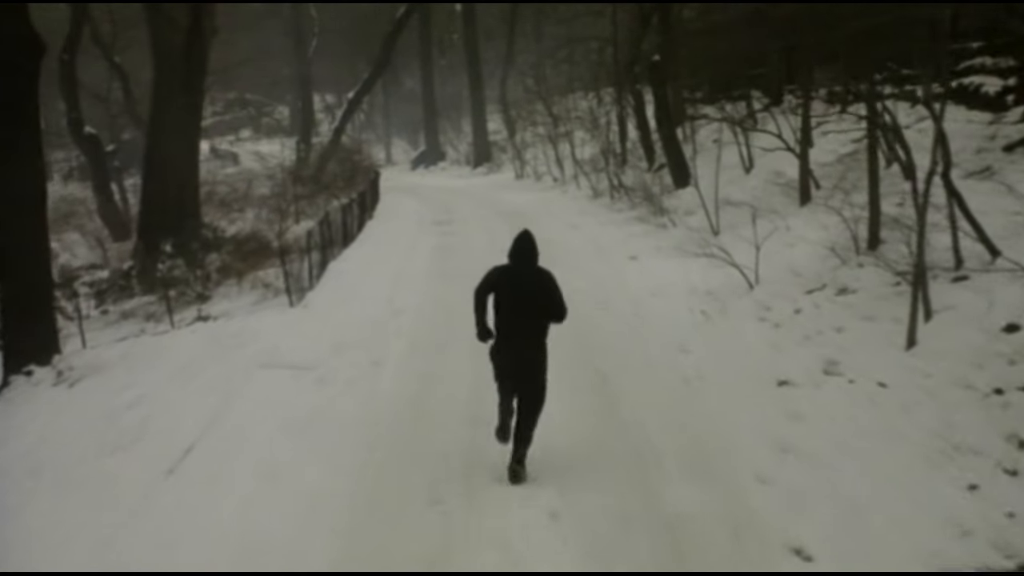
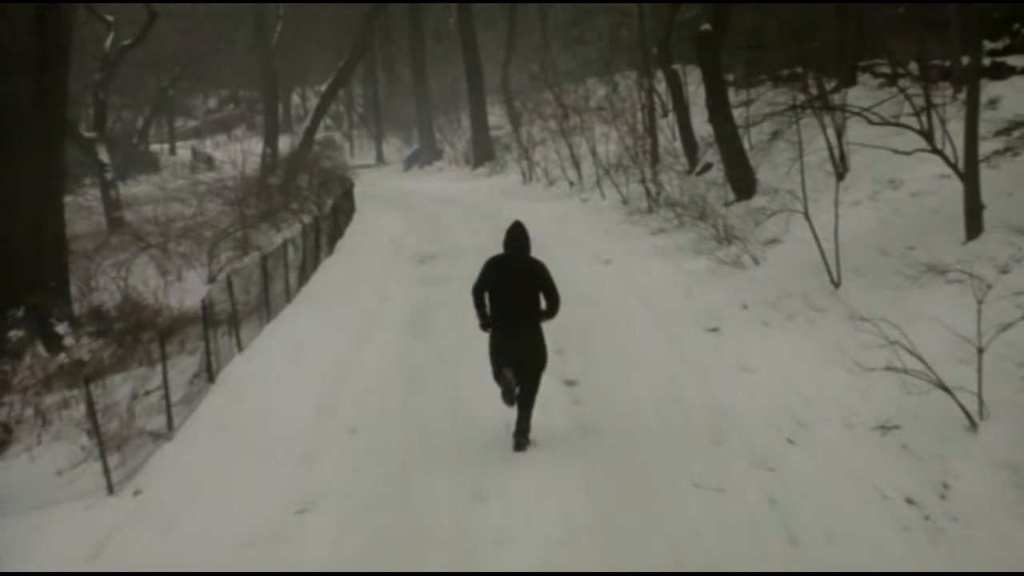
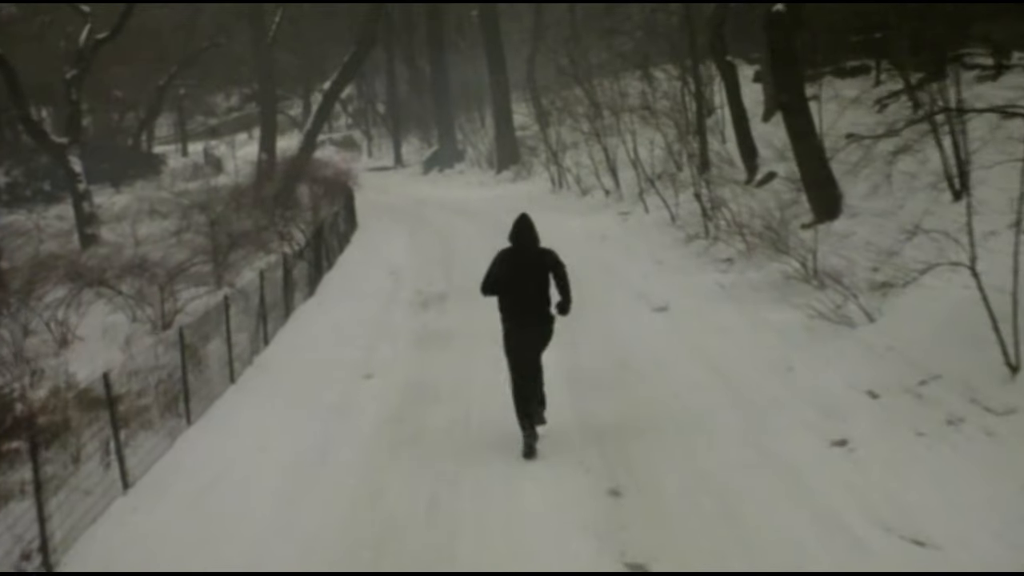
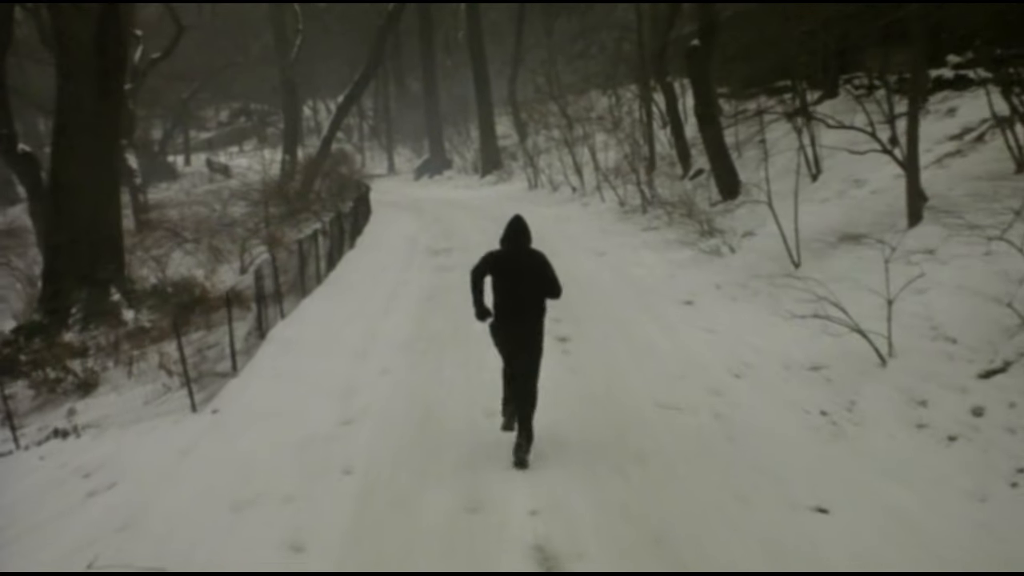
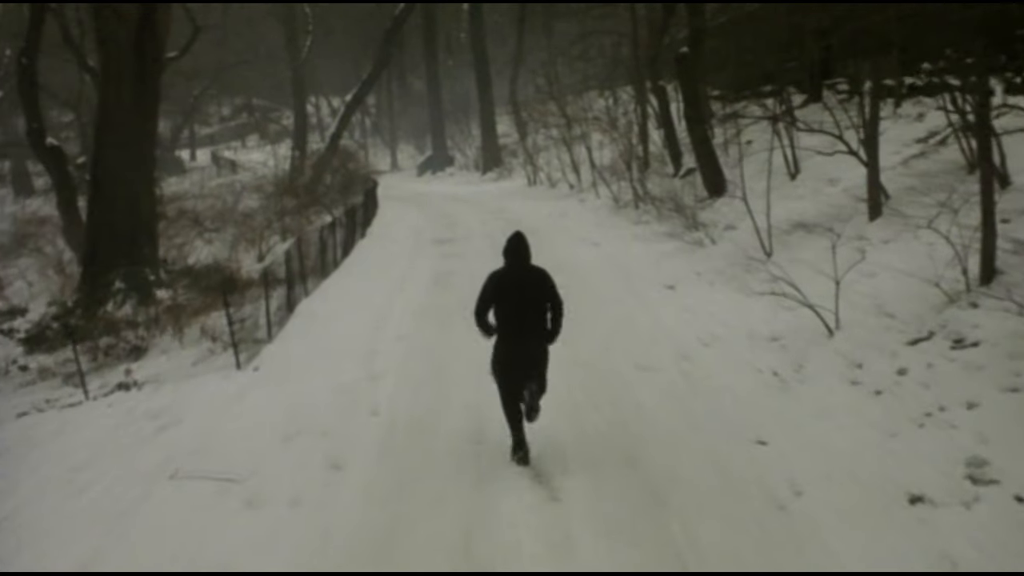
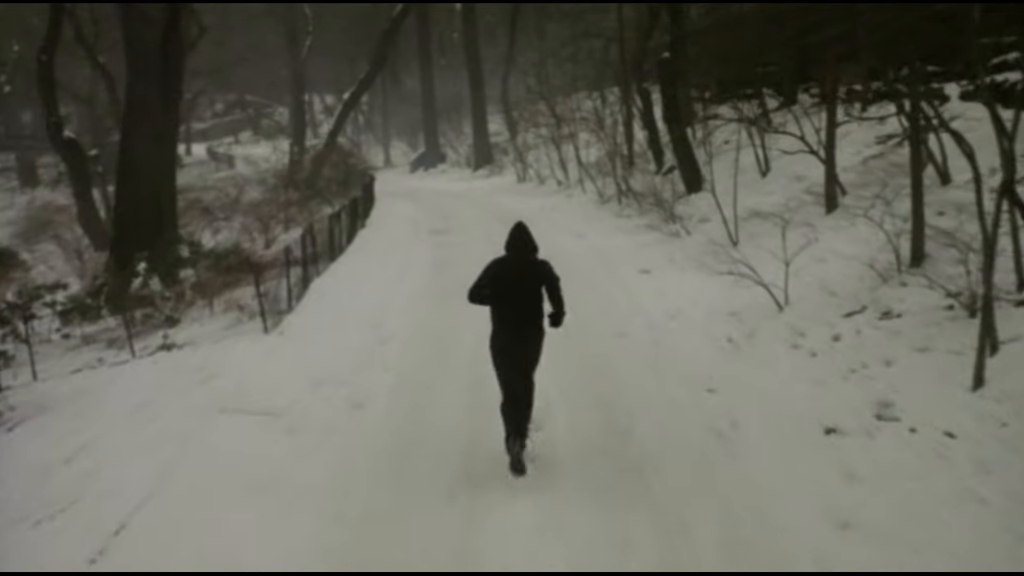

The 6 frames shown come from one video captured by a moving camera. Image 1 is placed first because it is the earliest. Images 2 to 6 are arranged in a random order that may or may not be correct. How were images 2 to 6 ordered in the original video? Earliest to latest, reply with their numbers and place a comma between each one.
6, 5, 4, 2, 3
